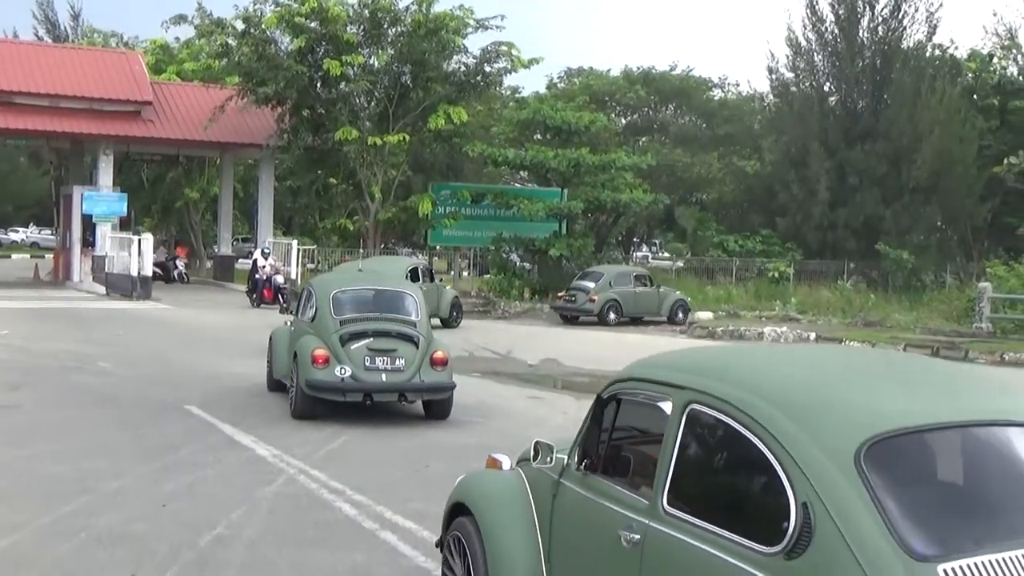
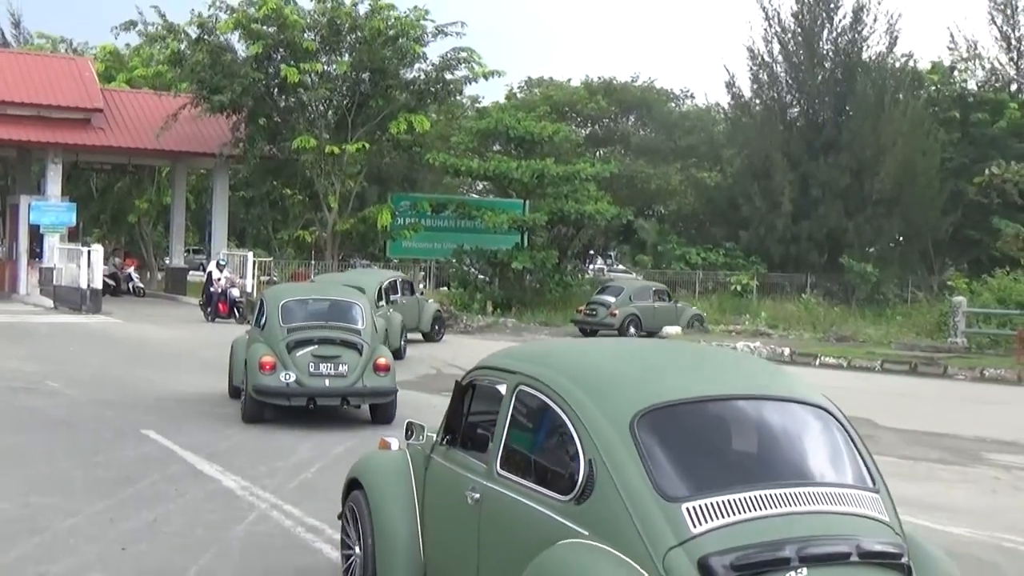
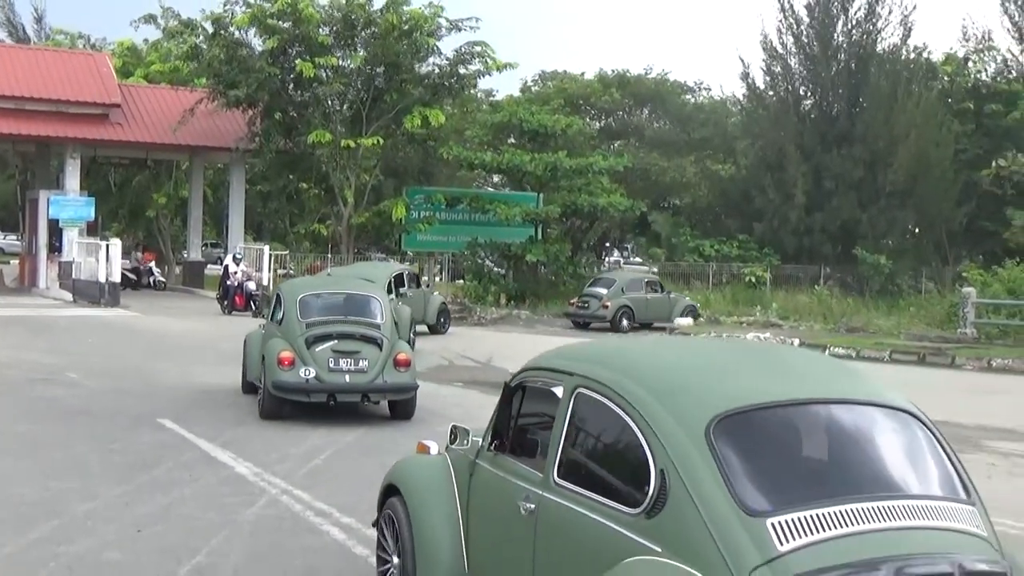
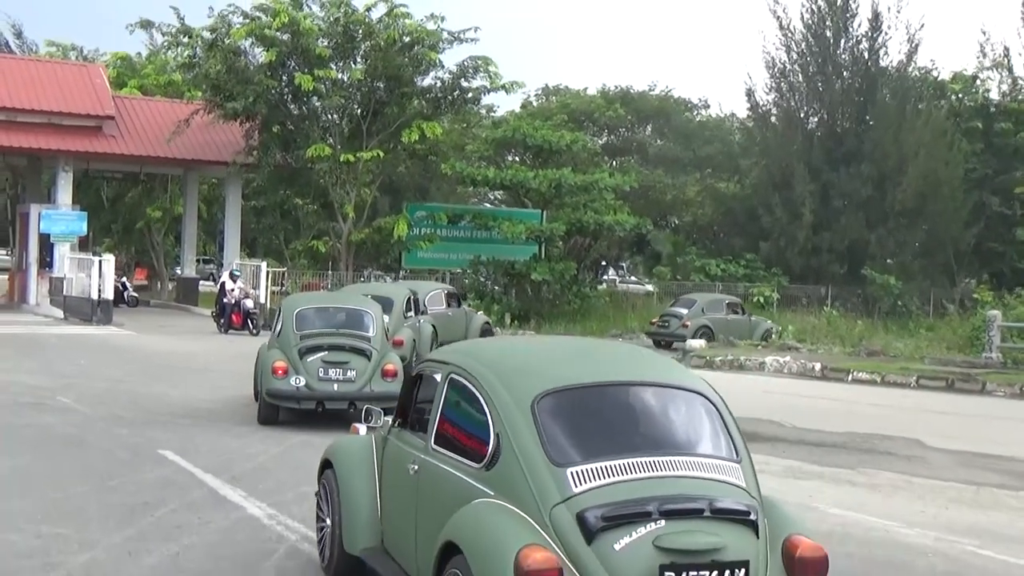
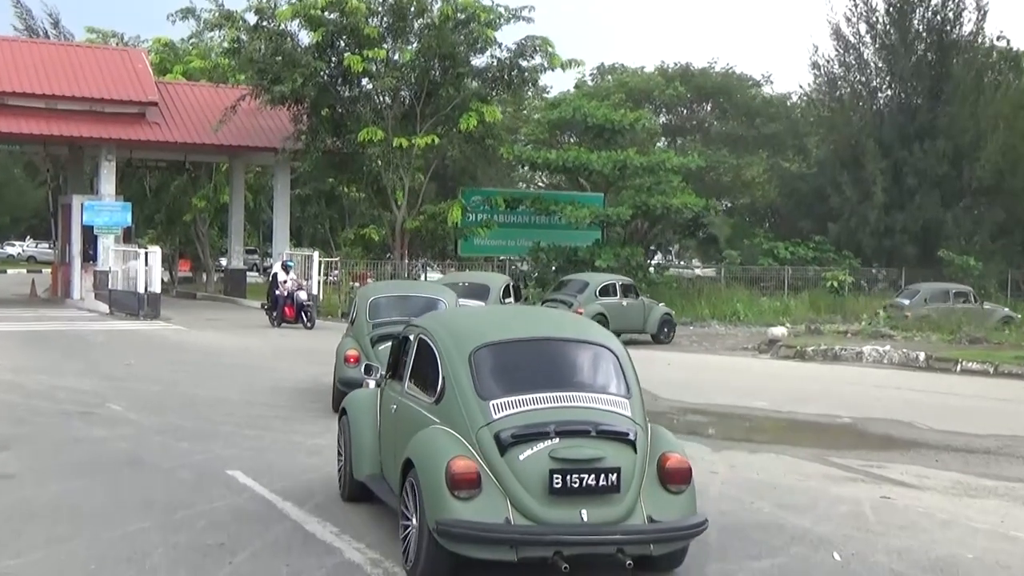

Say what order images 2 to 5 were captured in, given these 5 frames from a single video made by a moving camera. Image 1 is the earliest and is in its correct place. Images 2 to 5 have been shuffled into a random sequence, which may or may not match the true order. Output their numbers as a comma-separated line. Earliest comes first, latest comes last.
3, 2, 4, 5
